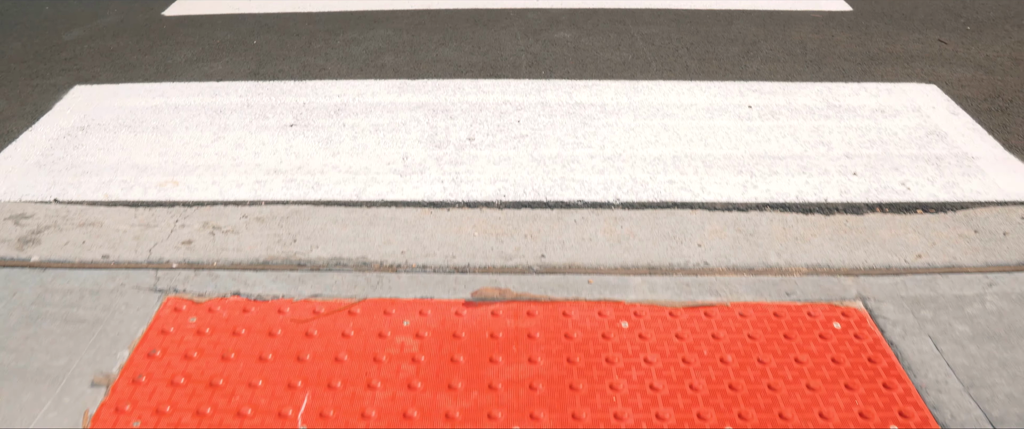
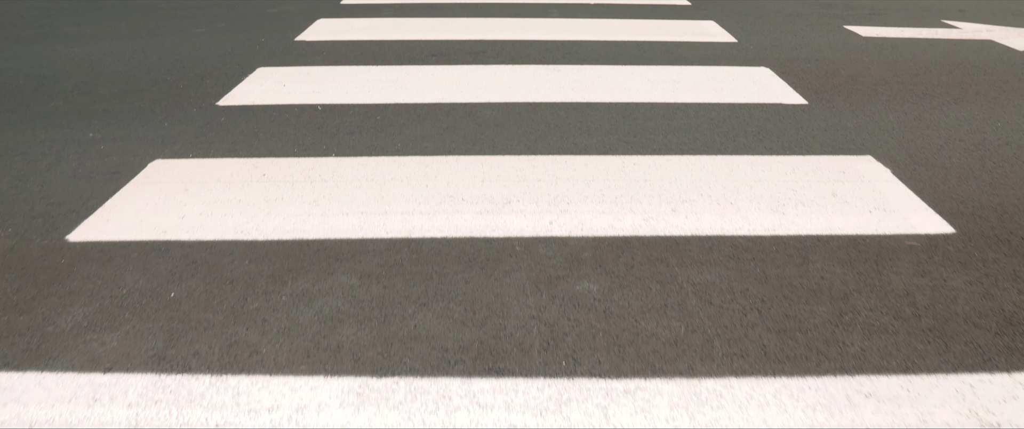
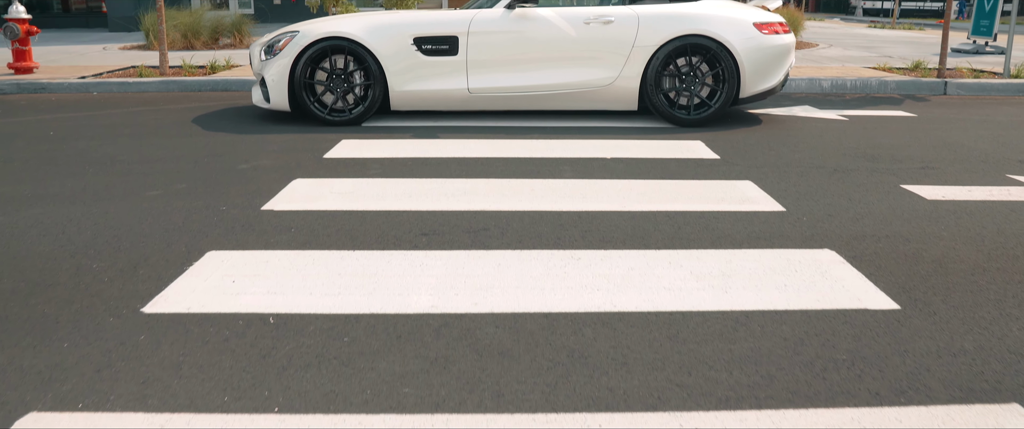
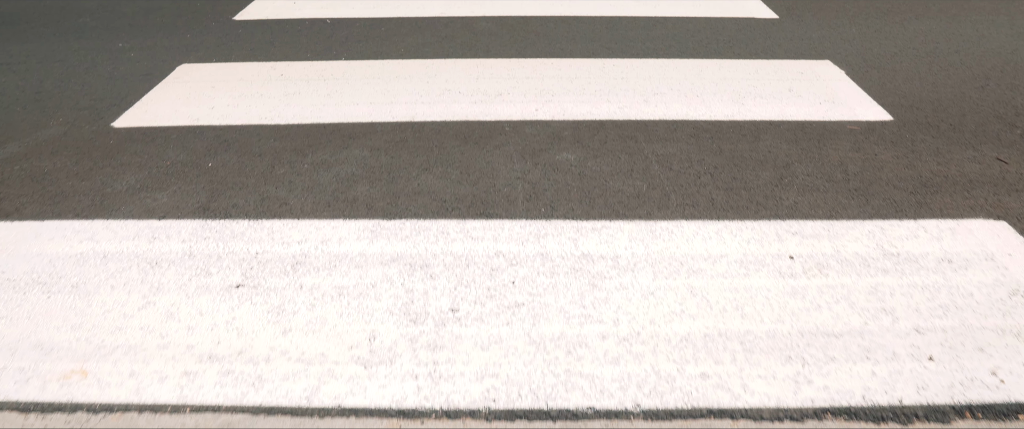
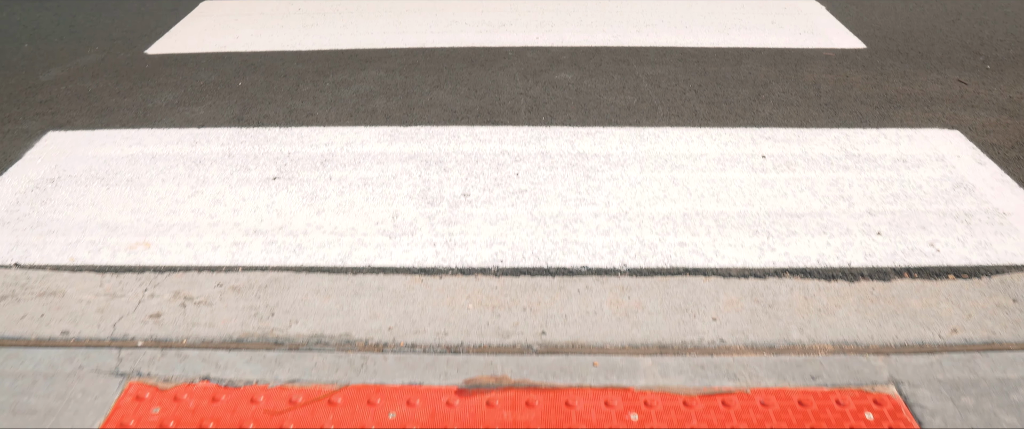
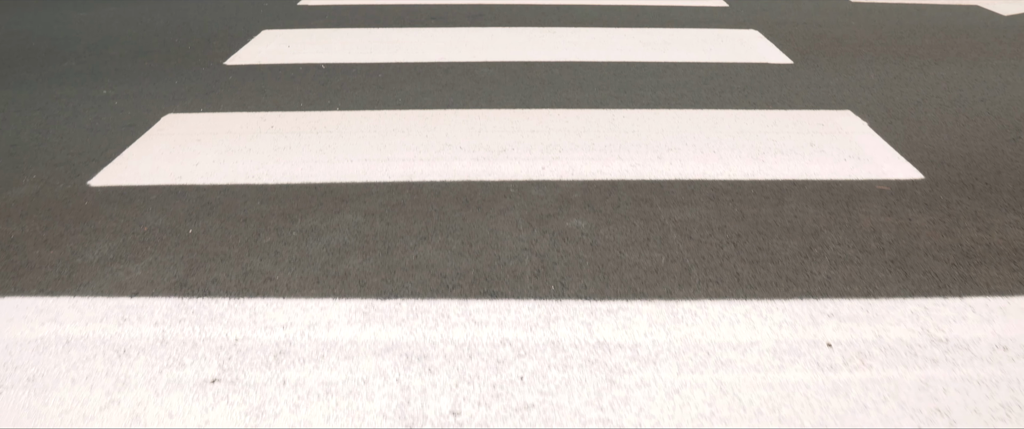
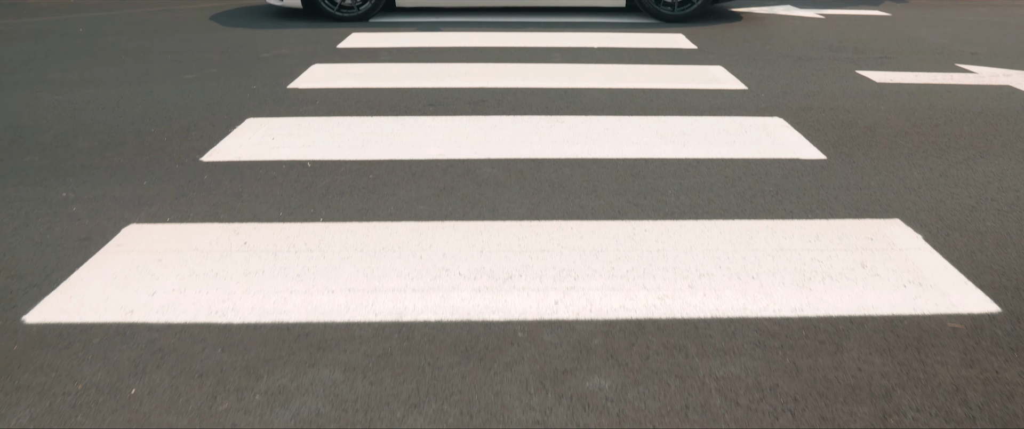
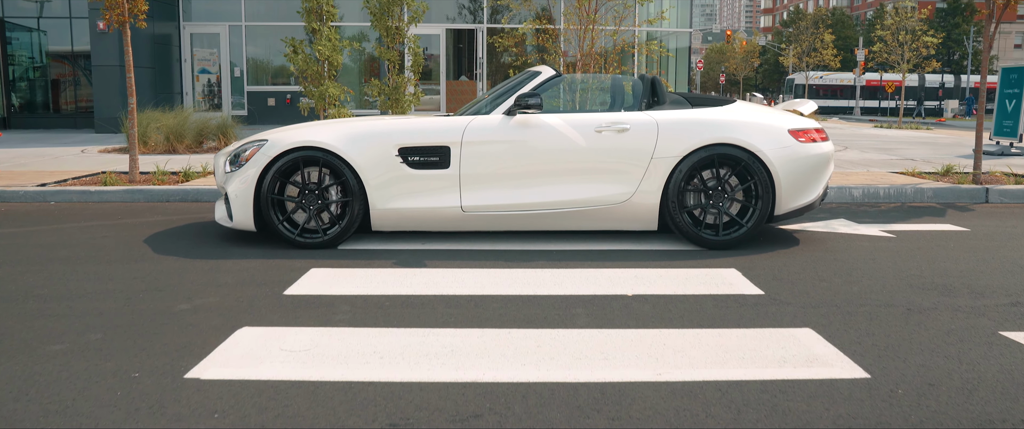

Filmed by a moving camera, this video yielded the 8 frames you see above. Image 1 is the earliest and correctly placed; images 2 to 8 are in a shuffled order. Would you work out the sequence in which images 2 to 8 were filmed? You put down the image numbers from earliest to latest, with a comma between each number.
5, 4, 6, 2, 7, 3, 8
